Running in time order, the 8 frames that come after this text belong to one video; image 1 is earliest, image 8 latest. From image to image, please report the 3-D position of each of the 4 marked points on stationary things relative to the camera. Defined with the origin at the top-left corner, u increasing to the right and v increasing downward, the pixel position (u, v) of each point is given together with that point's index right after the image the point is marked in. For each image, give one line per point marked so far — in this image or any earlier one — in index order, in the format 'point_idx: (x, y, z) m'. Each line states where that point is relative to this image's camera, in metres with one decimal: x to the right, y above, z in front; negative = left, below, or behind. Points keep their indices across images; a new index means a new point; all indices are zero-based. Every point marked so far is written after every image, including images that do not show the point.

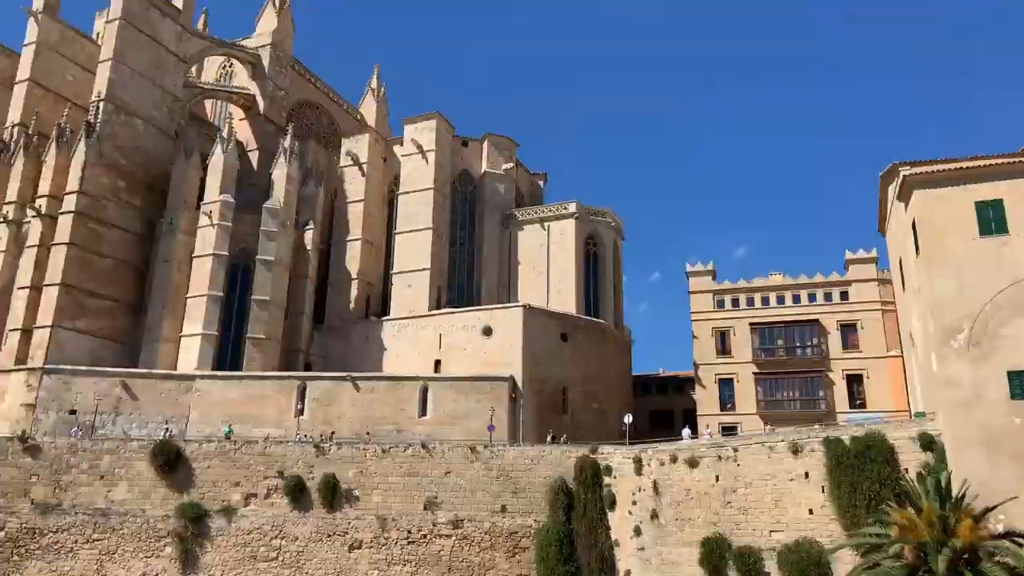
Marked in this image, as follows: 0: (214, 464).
0: (-8.3, -4.7, +19.1) m
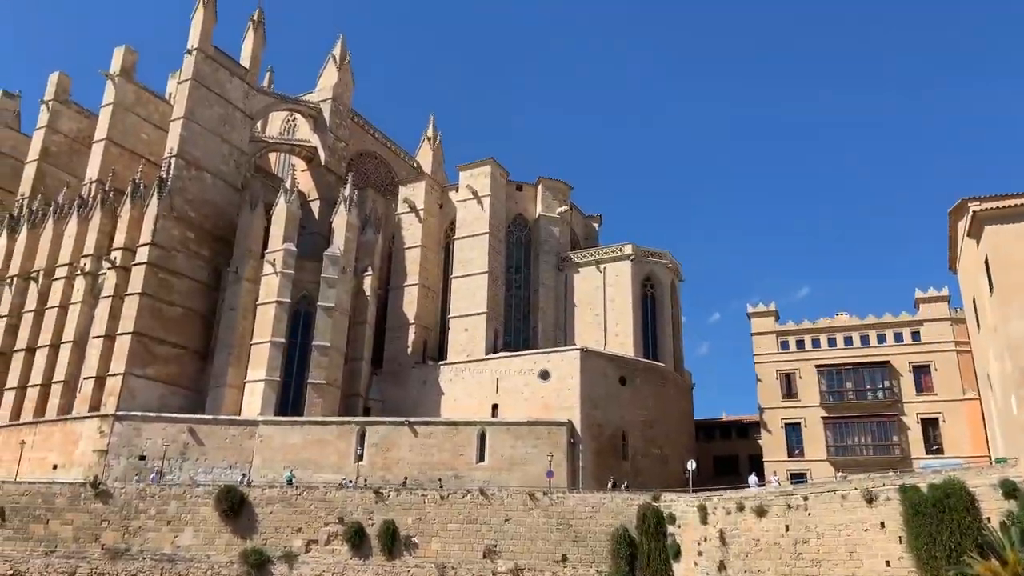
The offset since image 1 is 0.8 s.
0: (-6.6, -6.1, +19.2) m
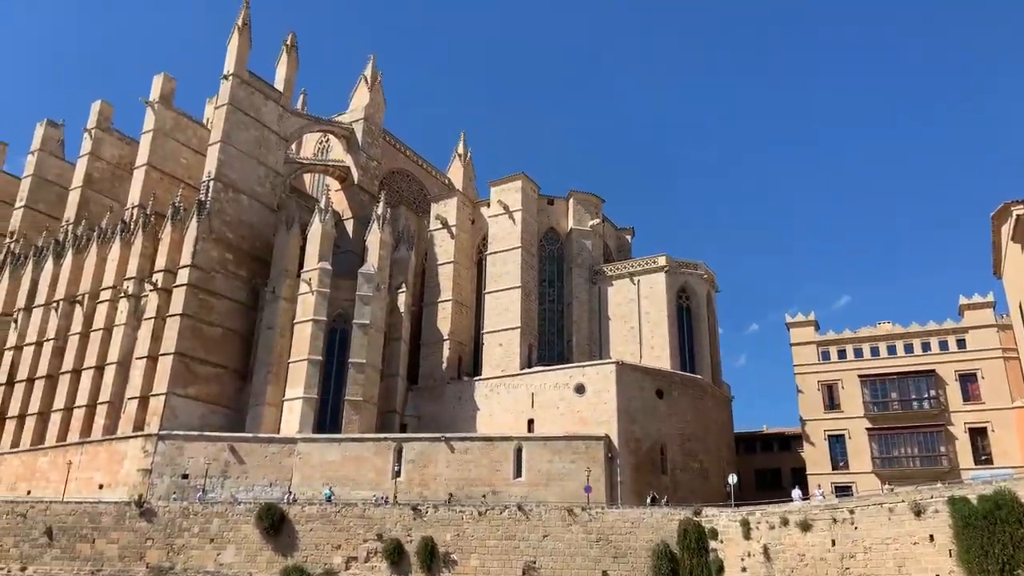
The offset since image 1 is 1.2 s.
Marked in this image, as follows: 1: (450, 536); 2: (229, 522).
0: (-5.5, -6.6, +19.3) m
1: (-1.8, -6.8, +19.1) m
2: (-8.0, -6.5, +19.4) m
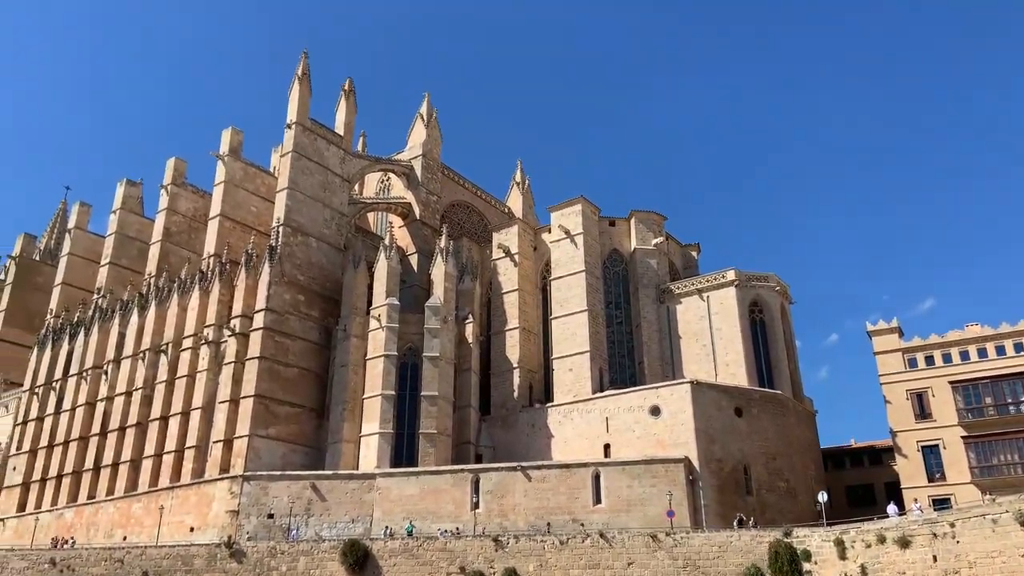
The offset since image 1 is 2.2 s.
0: (-3.2, -7.6, +19.4) m
1: (+0.5, -7.5, +18.9) m
2: (-5.6, -7.7, +19.7) m
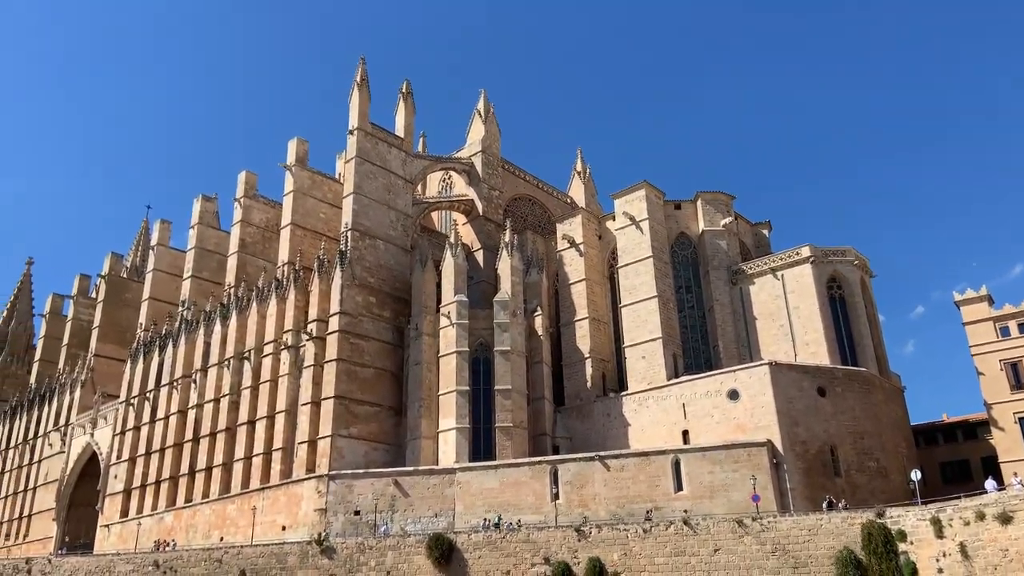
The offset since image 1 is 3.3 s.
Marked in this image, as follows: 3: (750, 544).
0: (-0.8, -7.5, +19.7) m
1: (+2.9, -7.2, +18.9) m
2: (-3.1, -7.7, +20.2) m
3: (+6.2, -6.6, +18.1) m
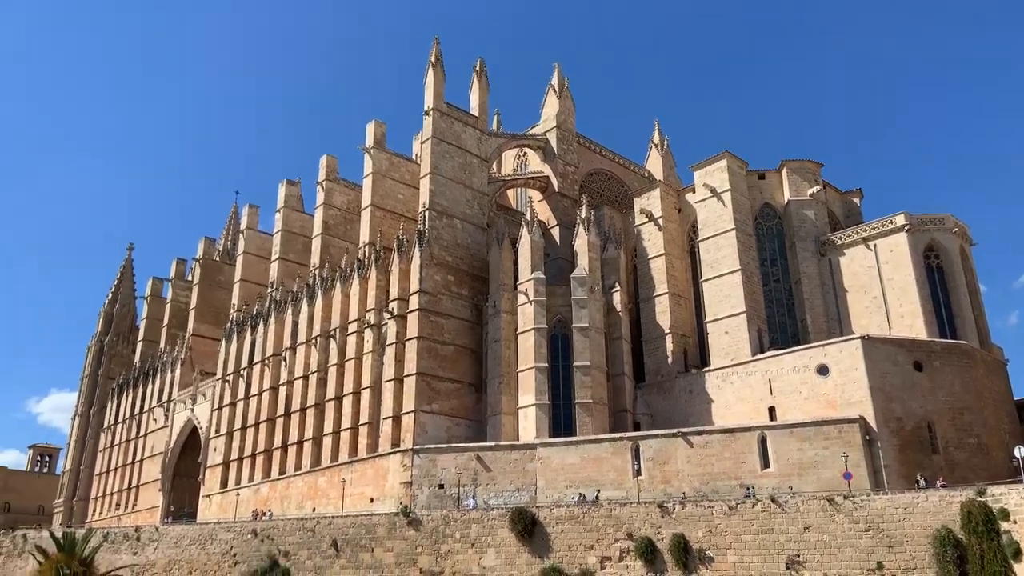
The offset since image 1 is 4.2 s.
0: (+1.6, -6.8, +19.9) m
1: (+5.2, -6.5, +18.7) m
2: (-0.7, -7.0, +20.6) m
3: (+8.4, -5.9, +17.5) m
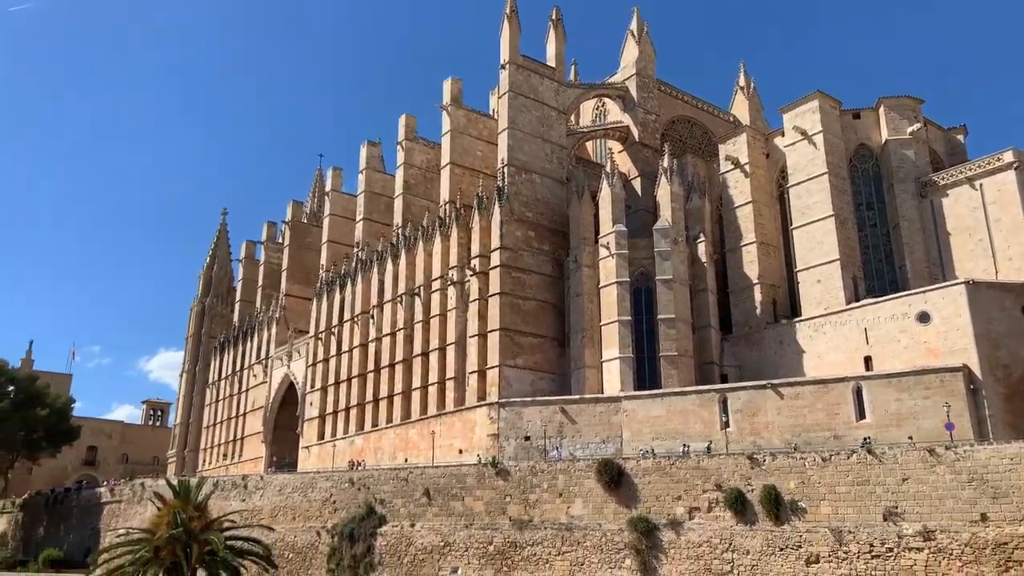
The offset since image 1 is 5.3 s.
0: (+4.2, -5.4, +19.9) m
1: (+7.6, -5.1, +18.4) m
2: (+2.0, -5.6, +20.9) m
3: (+10.7, -4.5, +16.9) m
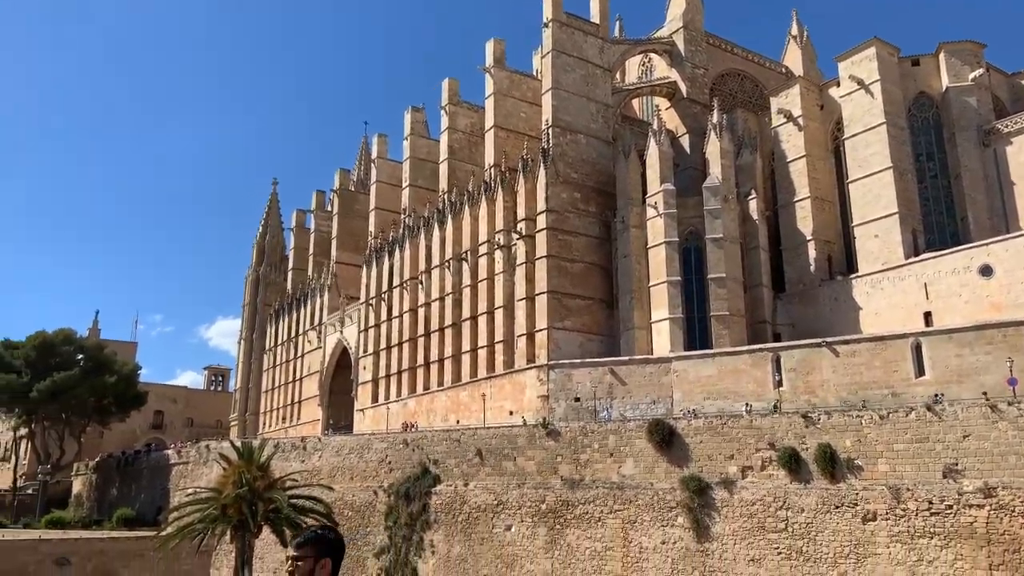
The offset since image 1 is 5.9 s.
0: (+5.7, -4.2, +19.9) m
1: (+9.0, -3.9, +18.1) m
2: (+3.5, -4.5, +21.0) m
3: (+11.9, -3.3, +16.4) m
